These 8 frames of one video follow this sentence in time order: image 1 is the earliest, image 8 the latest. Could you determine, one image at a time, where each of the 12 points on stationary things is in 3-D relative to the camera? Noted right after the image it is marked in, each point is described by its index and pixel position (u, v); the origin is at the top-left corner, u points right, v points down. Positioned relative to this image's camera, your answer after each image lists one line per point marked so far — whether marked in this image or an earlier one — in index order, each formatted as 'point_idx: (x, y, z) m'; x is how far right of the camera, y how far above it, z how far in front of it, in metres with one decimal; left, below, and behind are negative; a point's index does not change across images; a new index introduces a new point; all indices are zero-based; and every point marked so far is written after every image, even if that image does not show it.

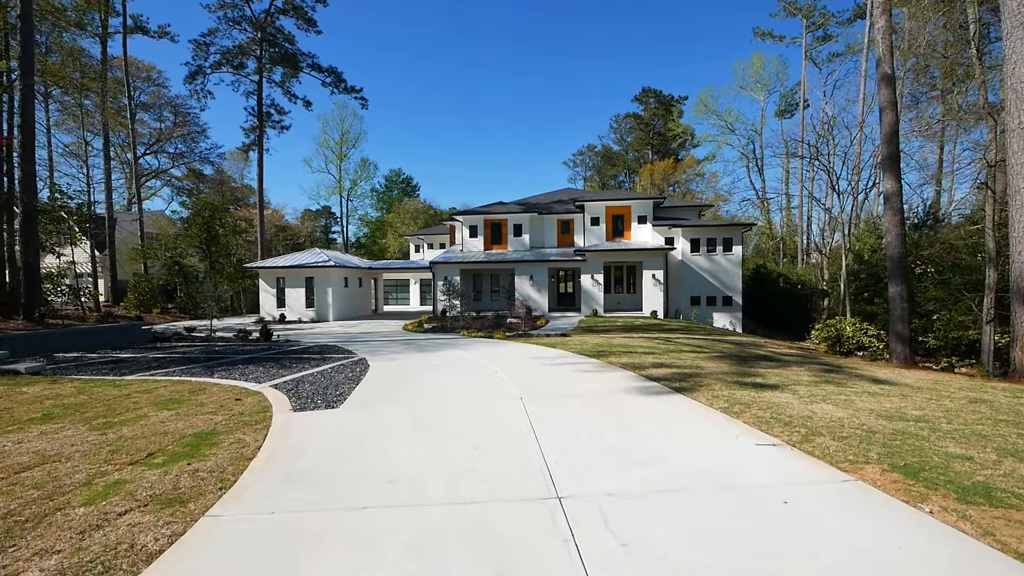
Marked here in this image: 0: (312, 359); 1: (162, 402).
0: (-3.1, -1.1, +9.1) m
1: (-3.2, -1.1, +5.3) m
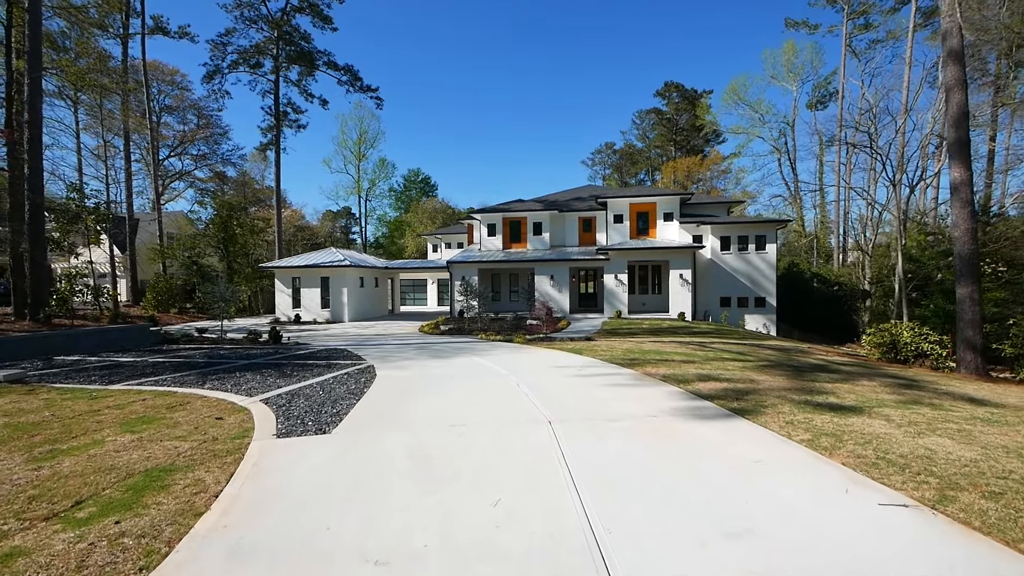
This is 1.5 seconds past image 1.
0: (-2.8, -1.1, +8.4) m
1: (-3.0, -1.1, +4.6) m
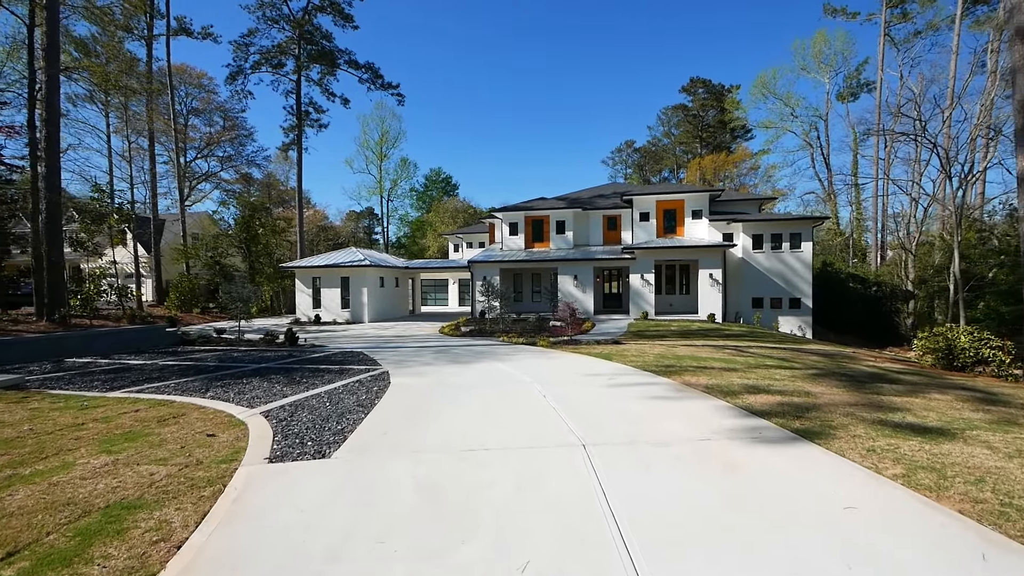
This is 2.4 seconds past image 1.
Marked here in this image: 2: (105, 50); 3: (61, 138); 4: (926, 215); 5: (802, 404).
0: (-2.5, -1.1, +7.9) m
1: (-2.9, -1.1, +4.1) m
2: (-12.7, +7.4, +18.1) m
3: (-12.1, +4.0, +15.5) m
4: (+11.6, +2.1, +16.2) m
5: (+2.4, -1.0, +4.8) m
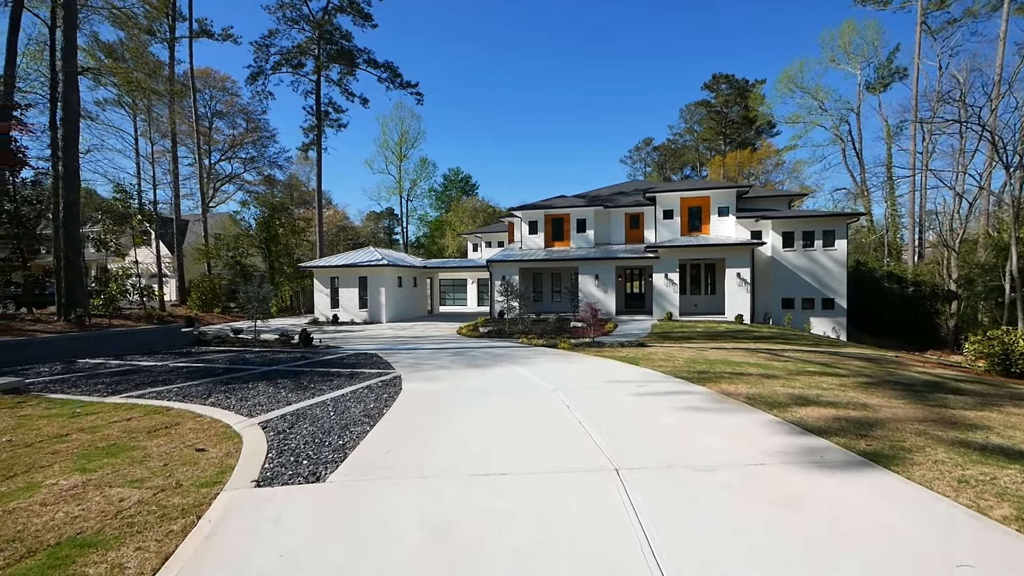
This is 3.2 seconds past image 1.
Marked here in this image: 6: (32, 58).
0: (-2.2, -1.1, +7.5) m
1: (-2.7, -1.1, +3.7) m
2: (-12.1, +7.4, +18.0) m
3: (-11.6, +4.0, +15.4) m
4: (+12.1, +2.1, +15.3) m
5: (+2.6, -1.0, +4.2) m
6: (-16.1, +7.8, +19.5) m
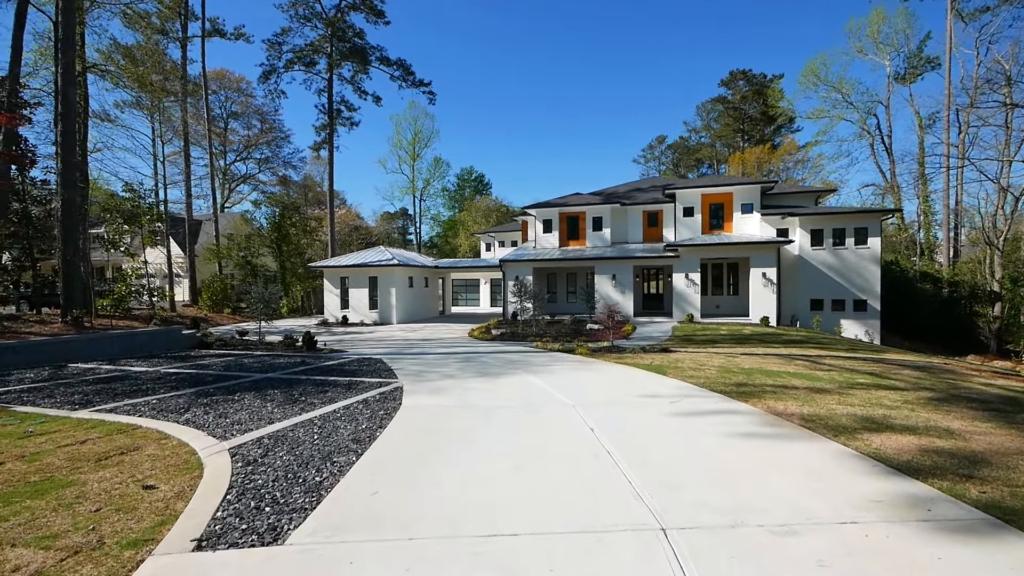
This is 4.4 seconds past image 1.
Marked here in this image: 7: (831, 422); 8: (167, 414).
0: (-2.0, -1.2, +6.8) m
1: (-2.6, -1.1, +3.1) m
2: (-11.7, +7.4, +17.5) m
3: (-11.2, +4.0, +15.0) m
4: (+12.5, +2.1, +14.3) m
5: (+2.6, -1.0, +3.5) m
6: (-15.7, +7.8, +19.2) m
7: (+2.4, -1.0, +4.3) m
8: (-3.2, -1.2, +5.4) m
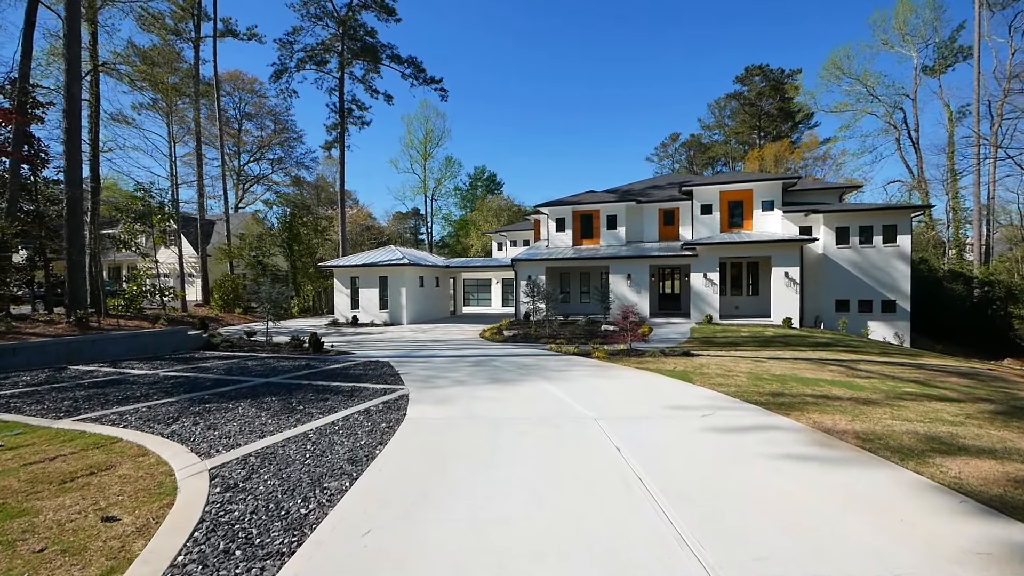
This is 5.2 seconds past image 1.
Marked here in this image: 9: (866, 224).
0: (-1.9, -1.2, +6.4) m
1: (-2.6, -1.1, +2.7) m
2: (-11.3, +7.4, +17.3) m
3: (-10.9, +4.0, +14.7) m
4: (+12.8, +2.1, +13.6) m
5: (+2.7, -1.0, +2.9) m
6: (-15.3, +7.8, +19.0) m
7: (+2.5, -1.0, +3.8) m
8: (-3.1, -1.2, +5.0) m
9: (+9.9, +1.8, +16.3) m
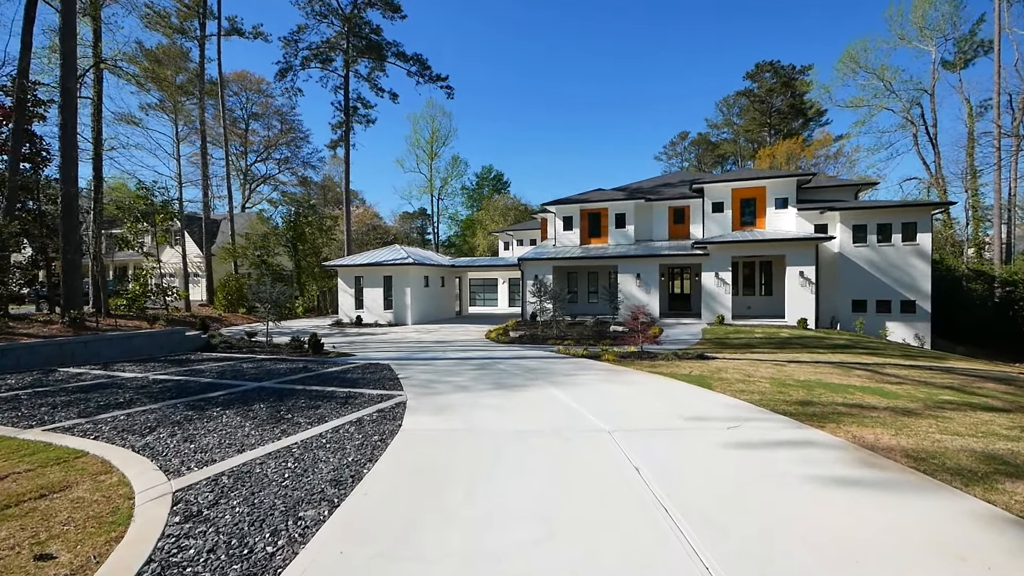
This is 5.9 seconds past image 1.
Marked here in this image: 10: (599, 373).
0: (-1.8, -1.1, +6.0) m
1: (-2.6, -1.1, +2.3) m
2: (-11.1, +7.5, +17.0) m
3: (-10.8, +4.0, +14.4) m
4: (+12.9, +2.1, +13.0) m
5: (+2.7, -1.0, +2.5) m
6: (-15.1, +7.8, +18.8) m
7: (+2.5, -1.0, +3.3) m
8: (-3.0, -1.2, +4.6) m
9: (+10.1, +1.8, +15.7) m
10: (+1.1, -1.1, +7.3) m
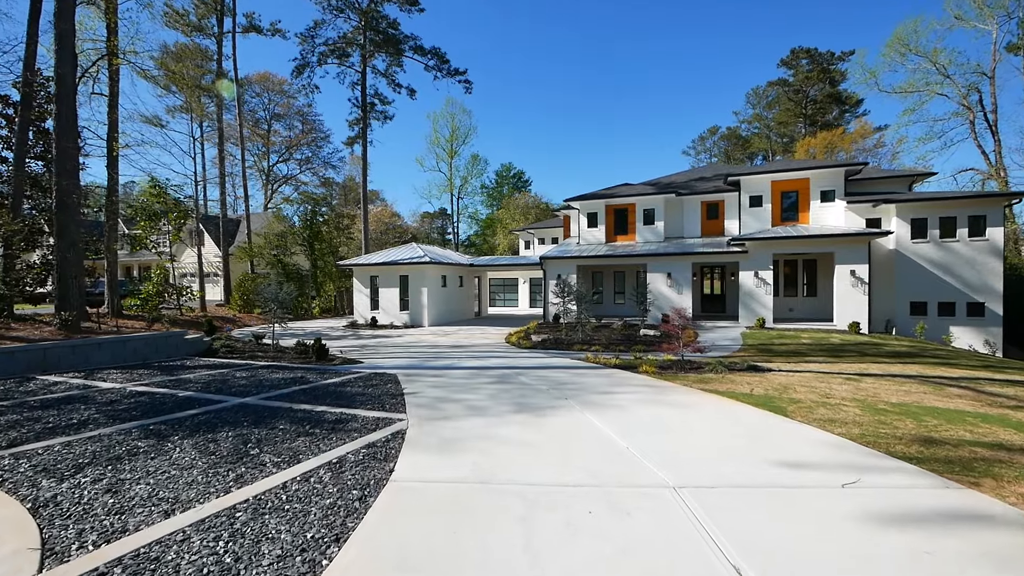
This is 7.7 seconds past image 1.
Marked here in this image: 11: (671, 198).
0: (-1.6, -1.2, +4.9) m
1: (-2.5, -1.1, +1.2) m
2: (-10.5, +7.5, +16.2) m
3: (-10.2, +4.0, +13.6) m
4: (+13.4, +2.1, +11.4) m
5: (+2.8, -1.0, +1.2) m
6: (-14.4, +7.8, +18.1) m
7: (+2.6, -1.0, +2.1) m
8: (-2.9, -1.2, +3.5) m
9: (+10.6, +1.8, +14.2) m
10: (+1.4, -1.1, +6.2) m
11: (+5.2, +2.9, +18.8) m
